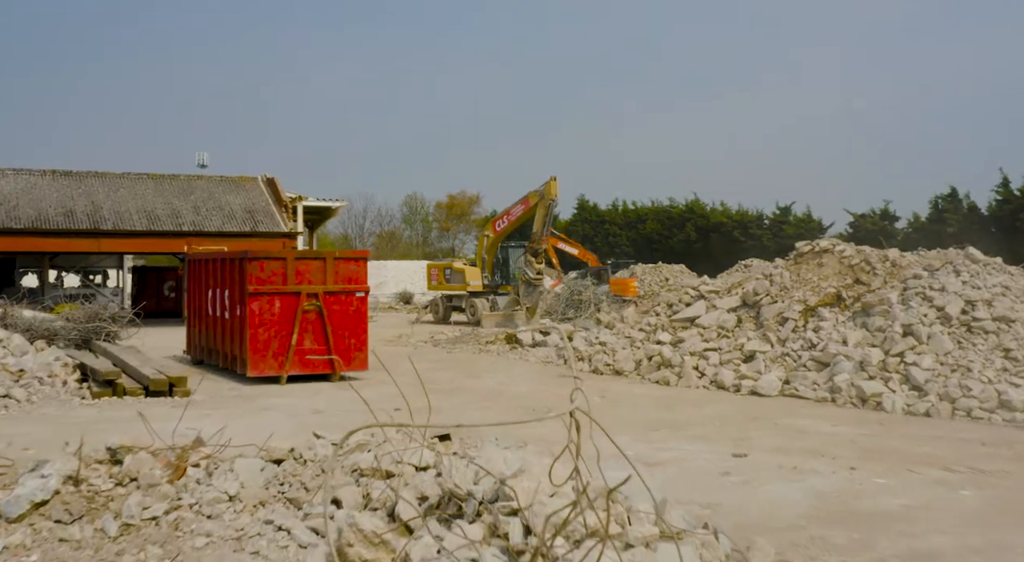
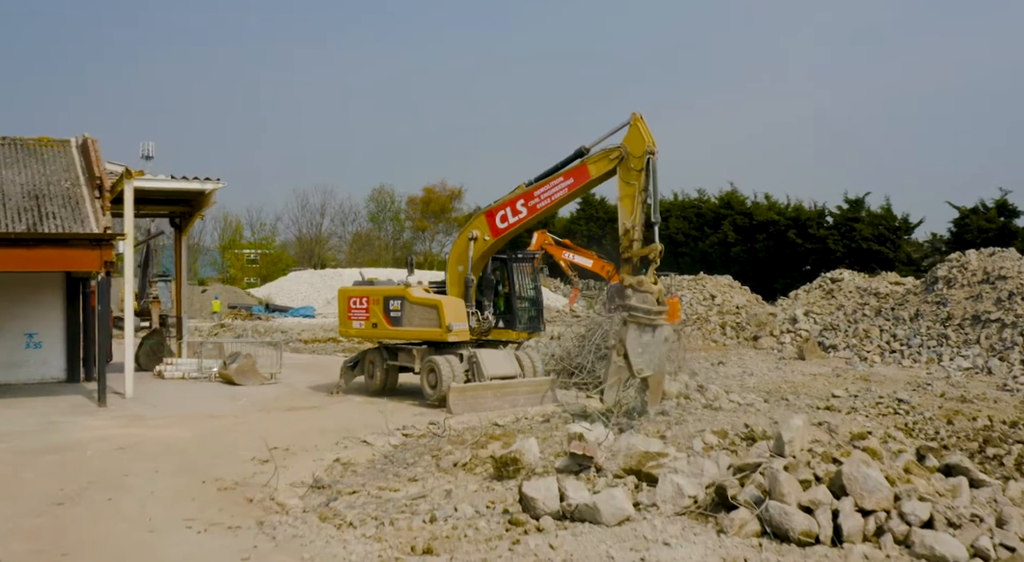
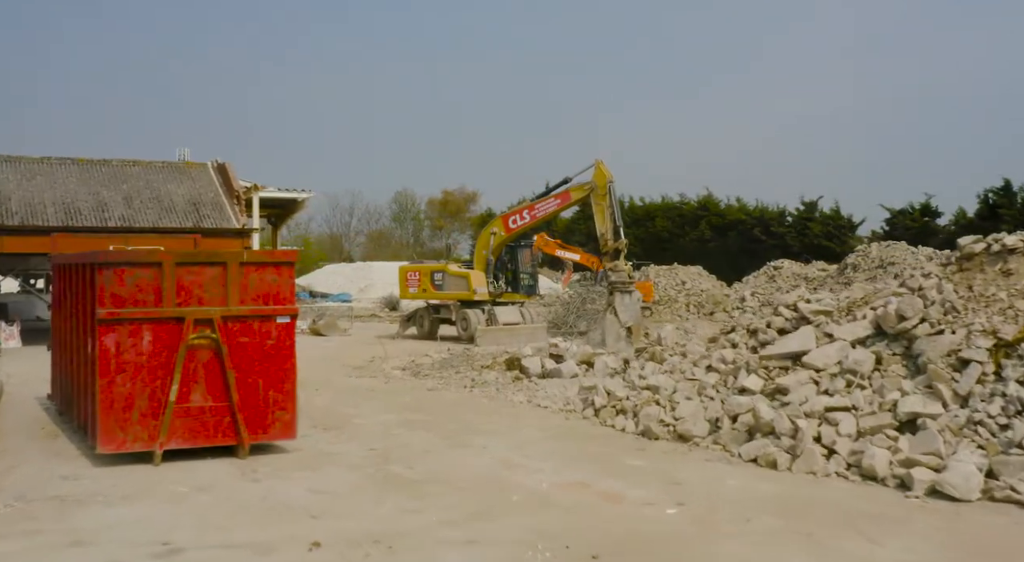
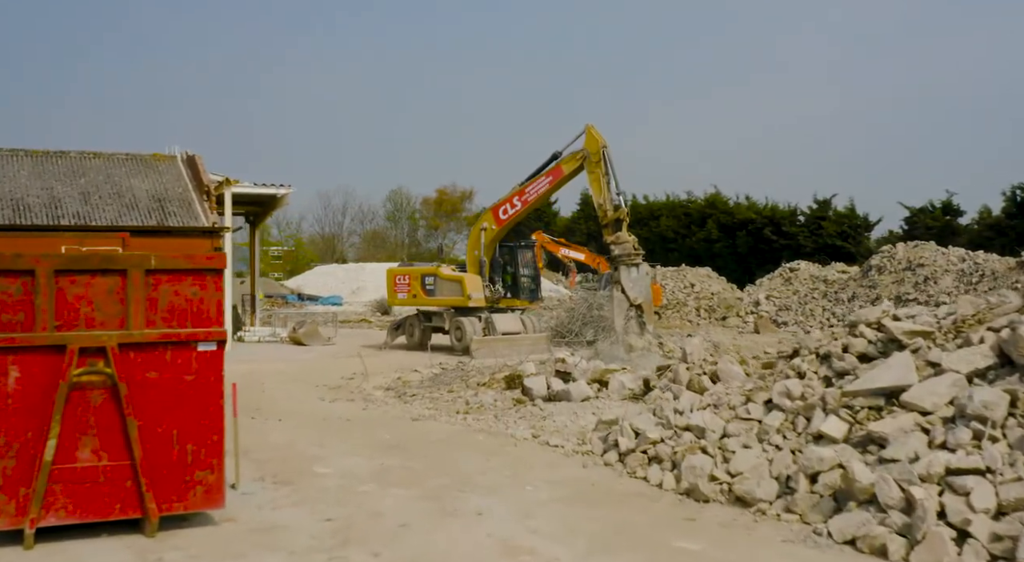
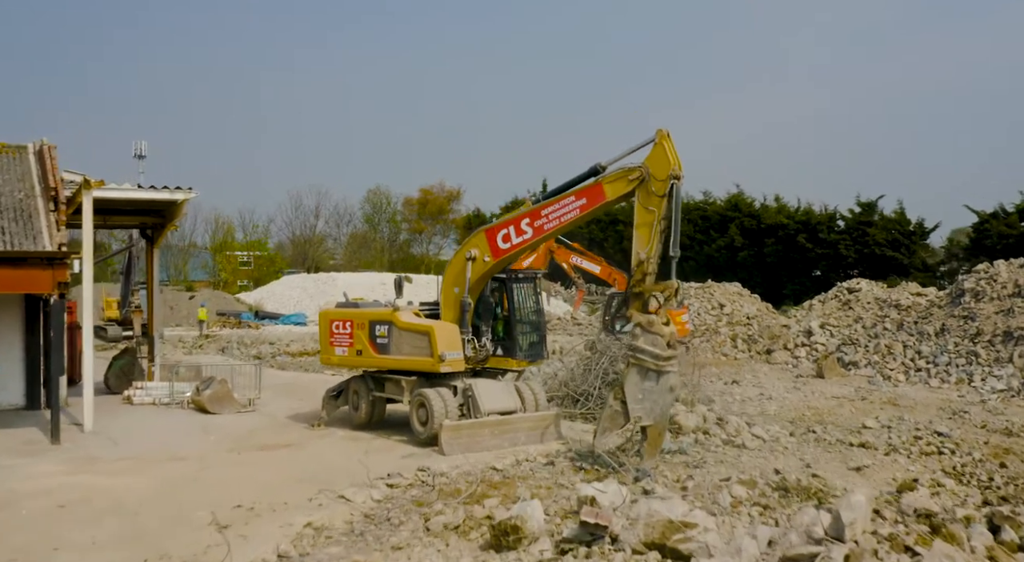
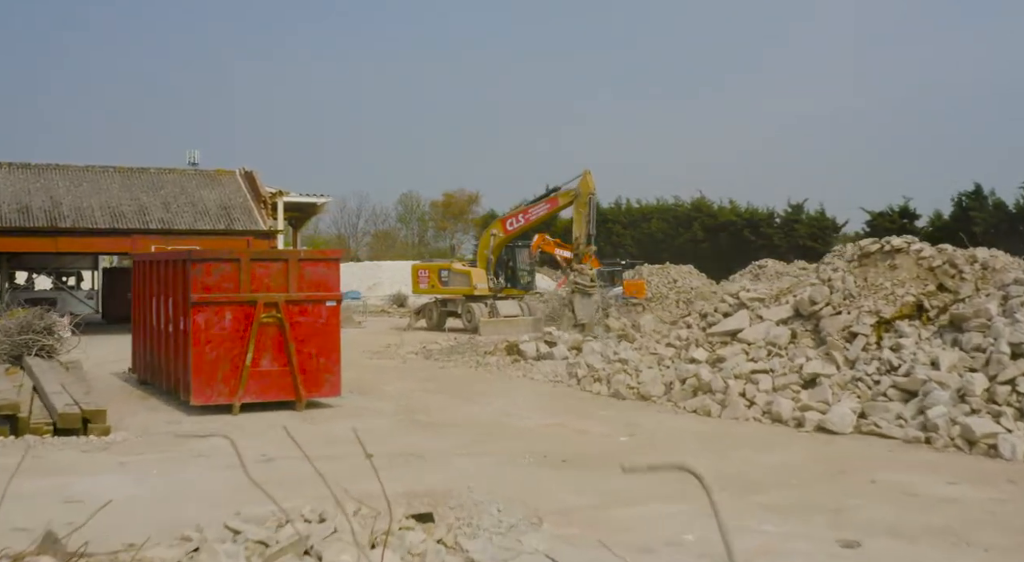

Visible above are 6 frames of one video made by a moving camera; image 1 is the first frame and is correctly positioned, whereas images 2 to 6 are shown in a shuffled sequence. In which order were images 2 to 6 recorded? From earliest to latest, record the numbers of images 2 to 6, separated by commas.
6, 3, 4, 2, 5
